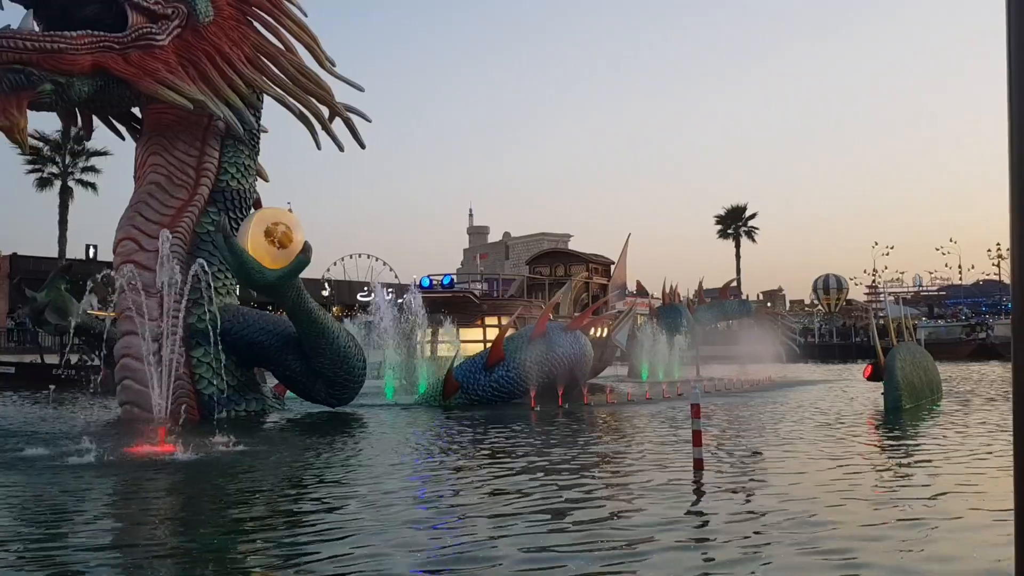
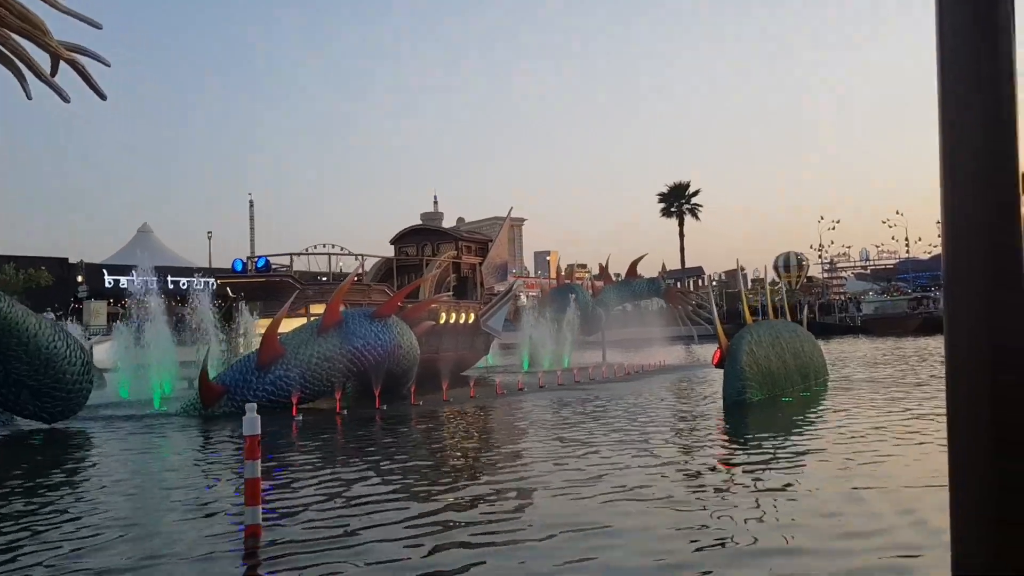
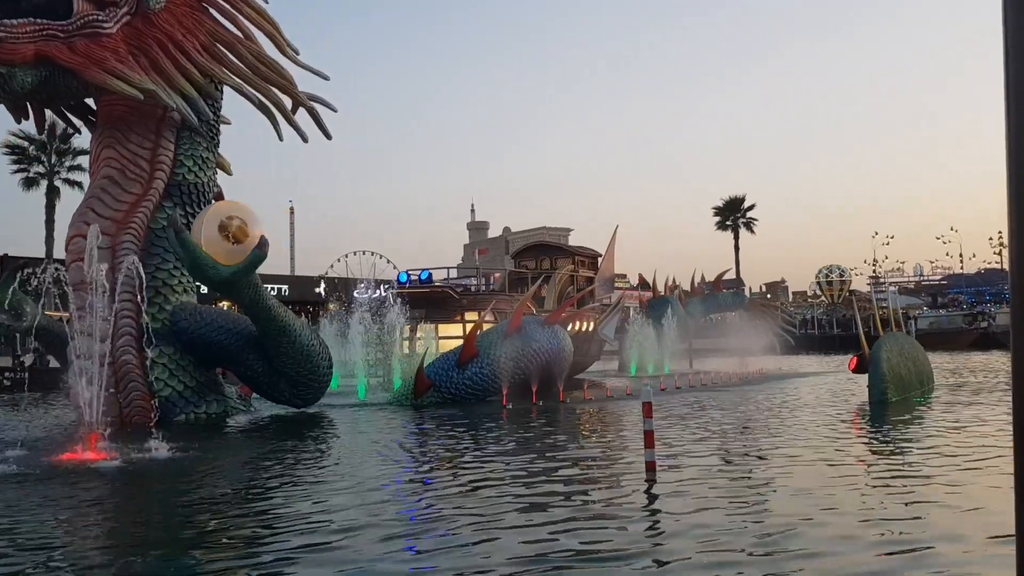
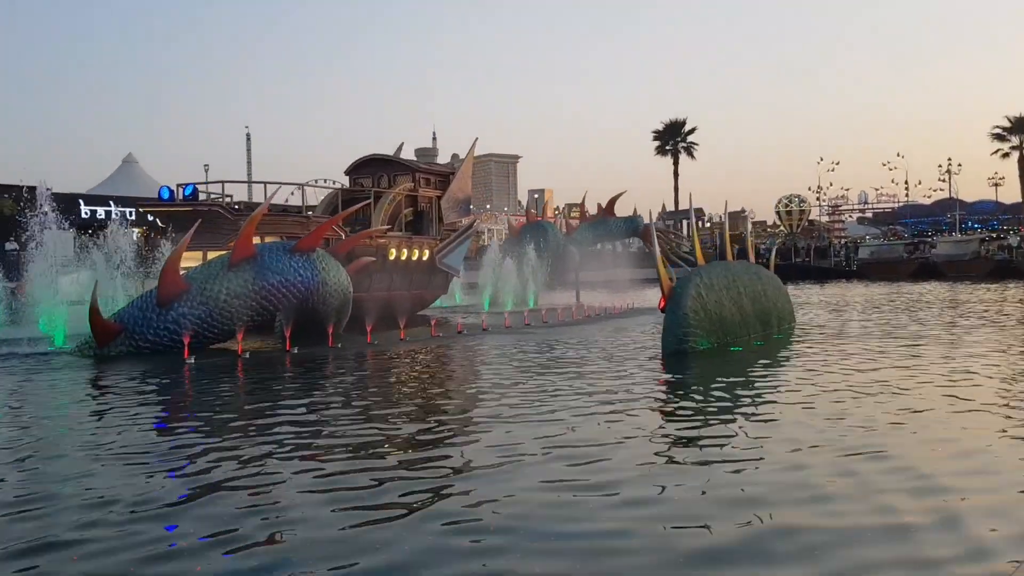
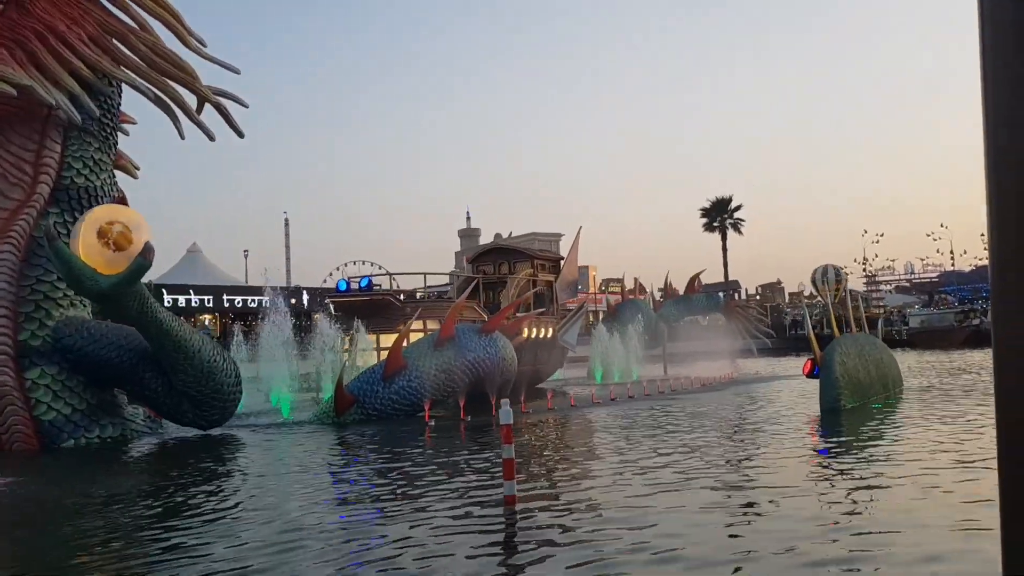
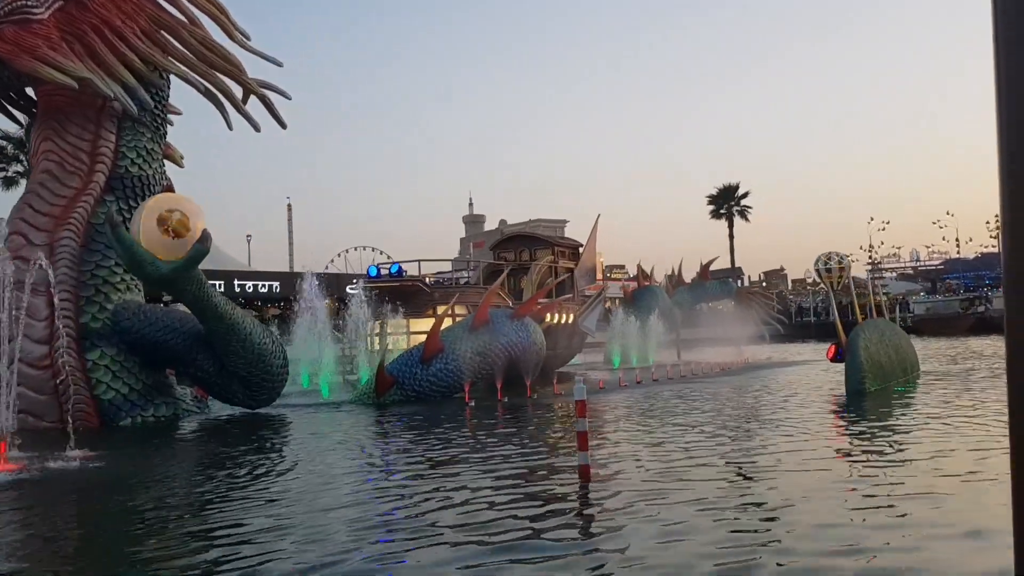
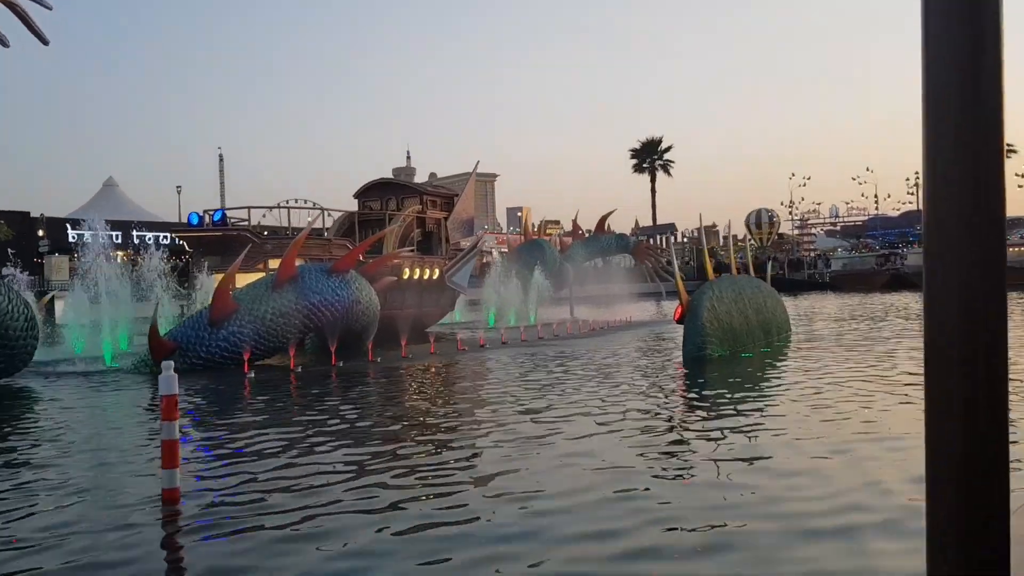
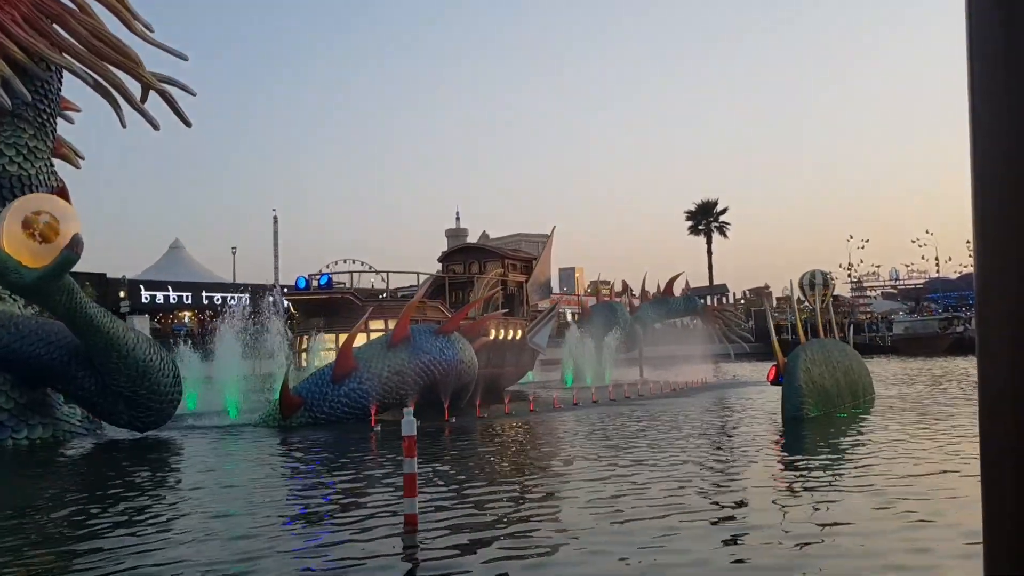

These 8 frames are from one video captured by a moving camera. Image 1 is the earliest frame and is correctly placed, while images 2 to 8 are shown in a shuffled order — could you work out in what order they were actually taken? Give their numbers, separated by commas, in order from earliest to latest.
3, 6, 5, 8, 2, 7, 4
